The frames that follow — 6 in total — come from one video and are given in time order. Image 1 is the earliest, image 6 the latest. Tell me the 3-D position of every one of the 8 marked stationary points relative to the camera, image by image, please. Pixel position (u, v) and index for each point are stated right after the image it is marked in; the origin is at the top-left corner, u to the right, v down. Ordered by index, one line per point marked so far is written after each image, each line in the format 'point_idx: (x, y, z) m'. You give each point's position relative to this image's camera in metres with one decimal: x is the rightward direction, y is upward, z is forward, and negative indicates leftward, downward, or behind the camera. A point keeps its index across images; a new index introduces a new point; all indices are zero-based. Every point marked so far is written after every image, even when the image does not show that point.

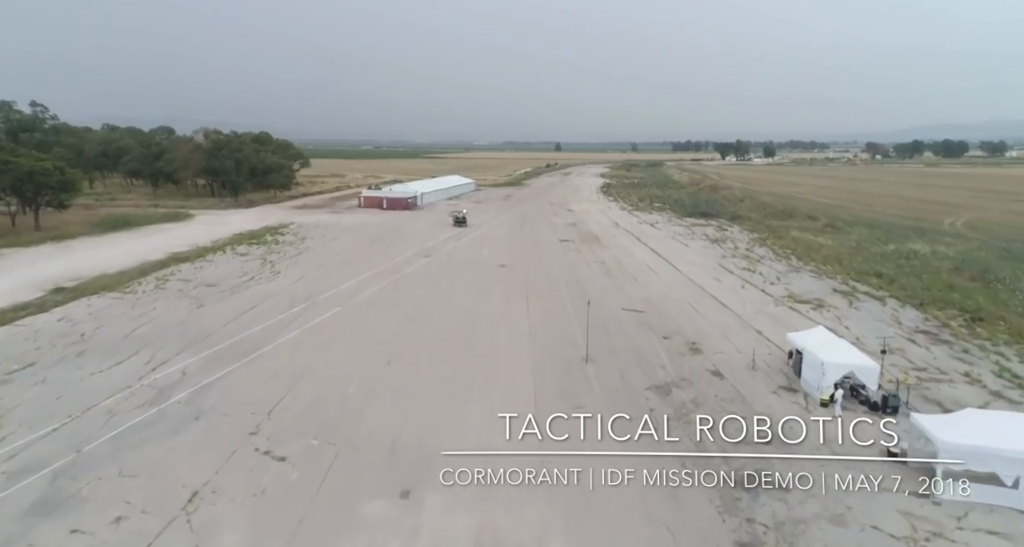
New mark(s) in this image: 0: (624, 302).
0: (+3.8, -1.1, +18.6) m
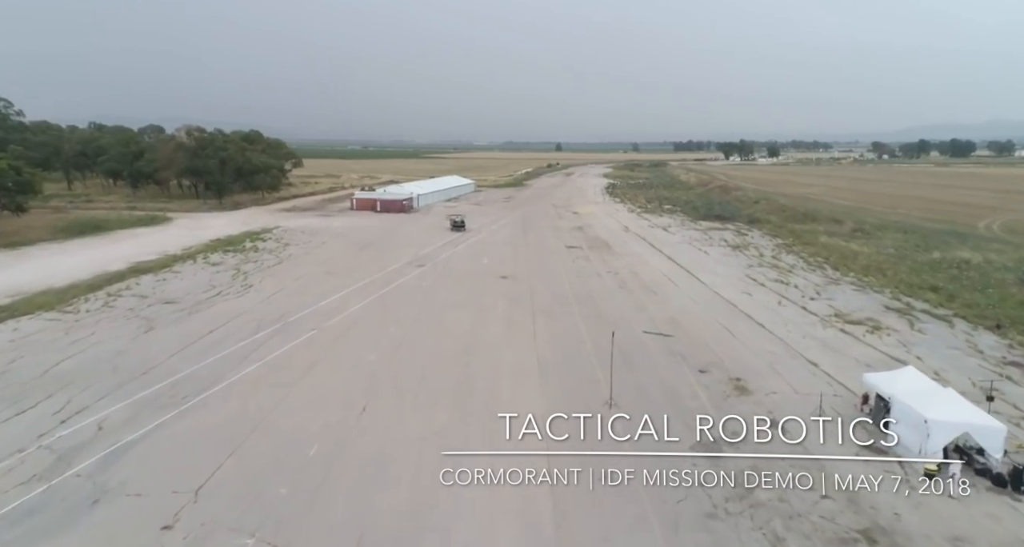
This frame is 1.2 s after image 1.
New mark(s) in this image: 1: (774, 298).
0: (+3.9, -1.5, +16.0) m
1: (+8.8, -0.8, +18.8) m
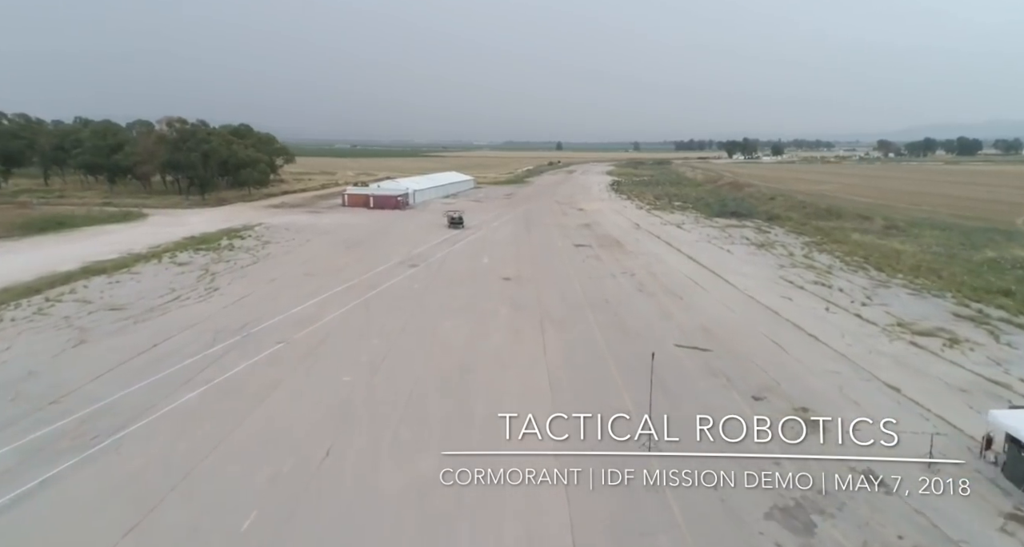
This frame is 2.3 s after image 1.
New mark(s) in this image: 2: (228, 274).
0: (+4.1, -1.6, +13.5) m
1: (+8.9, -0.9, +16.3) m
2: (-9.8, 0.0, +19.4) m
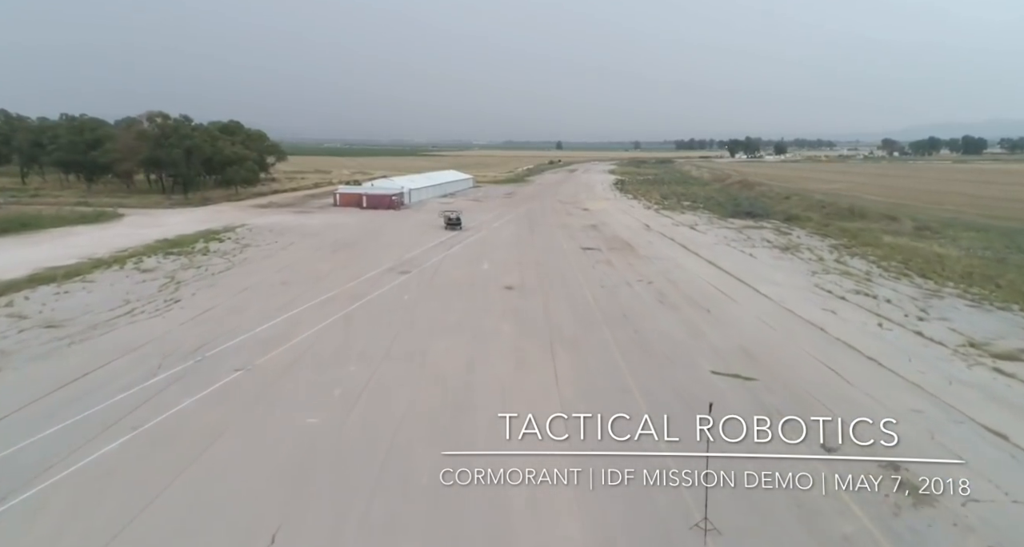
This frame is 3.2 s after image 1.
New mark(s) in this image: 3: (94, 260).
0: (+4.2, -1.8, +11.4) m
1: (+9.0, -1.1, +14.2) m
2: (-9.7, -0.3, +17.3) m
3: (-14.3, +0.5, +19.3) m
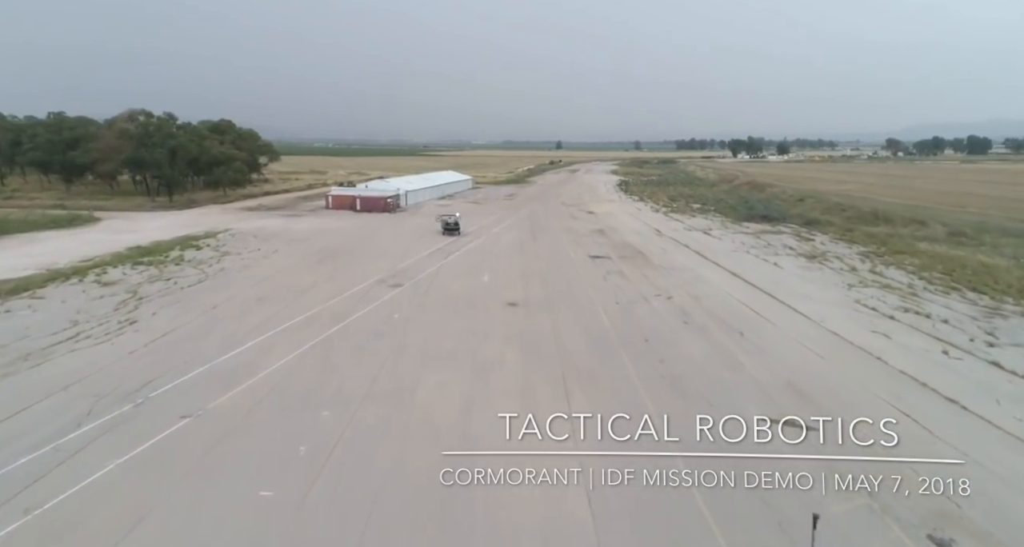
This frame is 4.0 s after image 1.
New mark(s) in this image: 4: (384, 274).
0: (+4.3, -2.2, +9.5) m
1: (+9.1, -1.5, +12.3) m
2: (-9.6, -0.7, +15.4) m
3: (-14.2, +0.1, +17.4) m
4: (-4.3, 0.0, +19.0) m
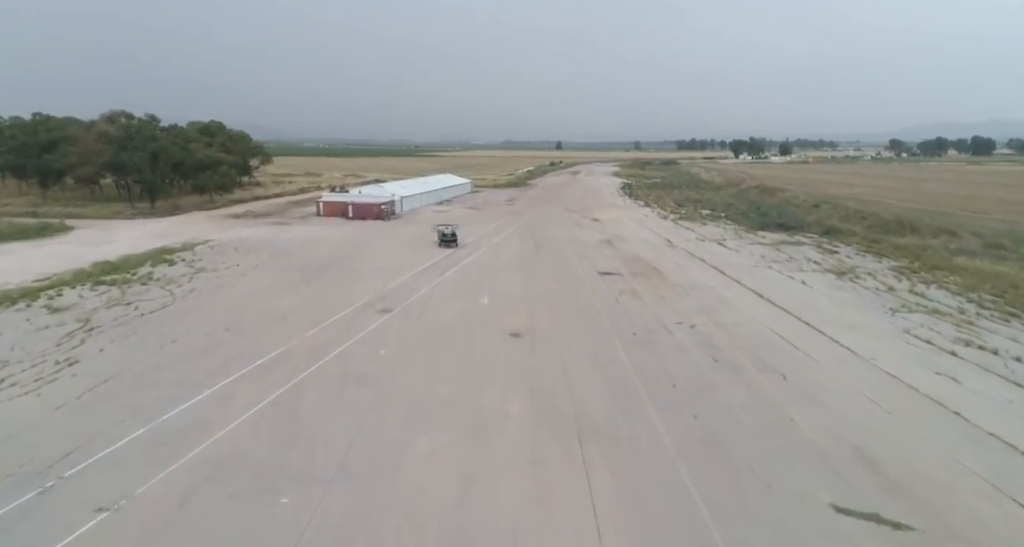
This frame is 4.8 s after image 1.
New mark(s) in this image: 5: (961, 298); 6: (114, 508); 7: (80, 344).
0: (+4.4, -2.8, +7.6) m
1: (+9.2, -2.1, +10.4) m
2: (-9.5, -1.3, +13.5) m
3: (-14.2, -0.6, +15.5) m
4: (-4.3, -0.7, +17.1) m
5: (+13.0, -0.7, +16.4) m
6: (-4.9, -2.8, +7.1) m
7: (-9.7, -1.5, +12.7) m
